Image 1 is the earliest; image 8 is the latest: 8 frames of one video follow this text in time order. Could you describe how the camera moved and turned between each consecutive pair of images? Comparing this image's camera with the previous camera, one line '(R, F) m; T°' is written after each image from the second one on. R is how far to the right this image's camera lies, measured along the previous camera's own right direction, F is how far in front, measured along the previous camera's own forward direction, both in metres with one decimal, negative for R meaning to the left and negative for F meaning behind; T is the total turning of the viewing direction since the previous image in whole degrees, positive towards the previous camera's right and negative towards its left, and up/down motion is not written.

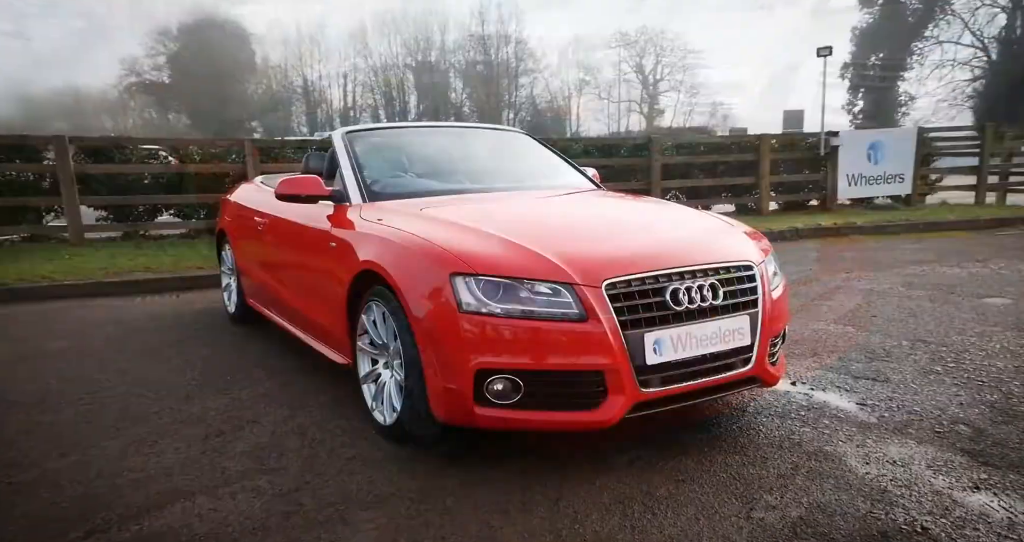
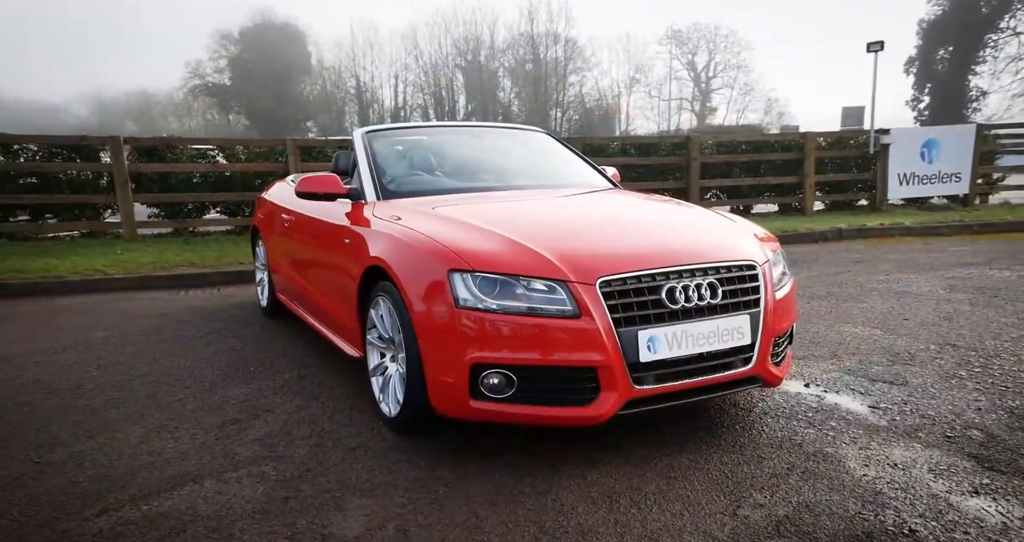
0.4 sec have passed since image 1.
(+0.2, 0.0) m; -4°
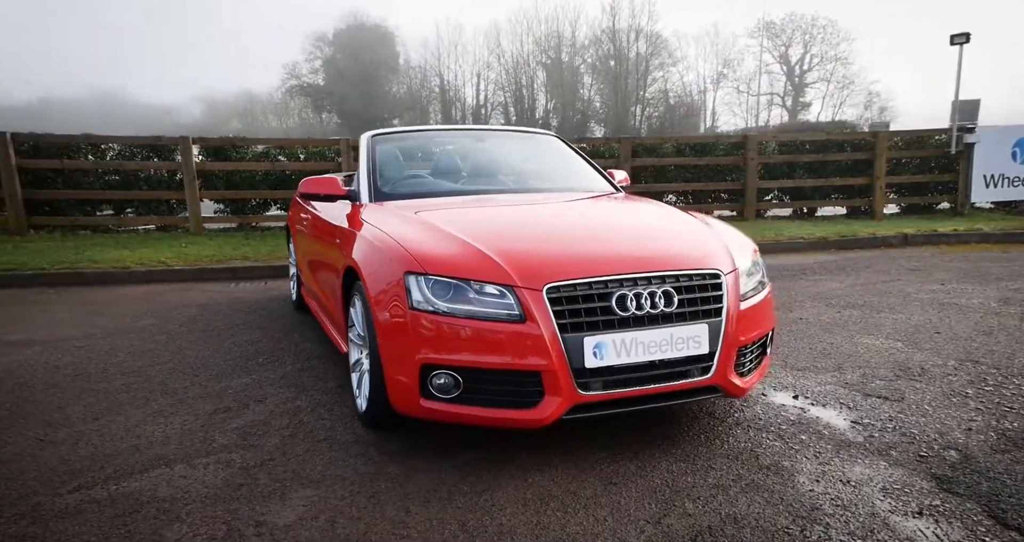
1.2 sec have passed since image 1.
(+0.4, 0.0) m; -5°
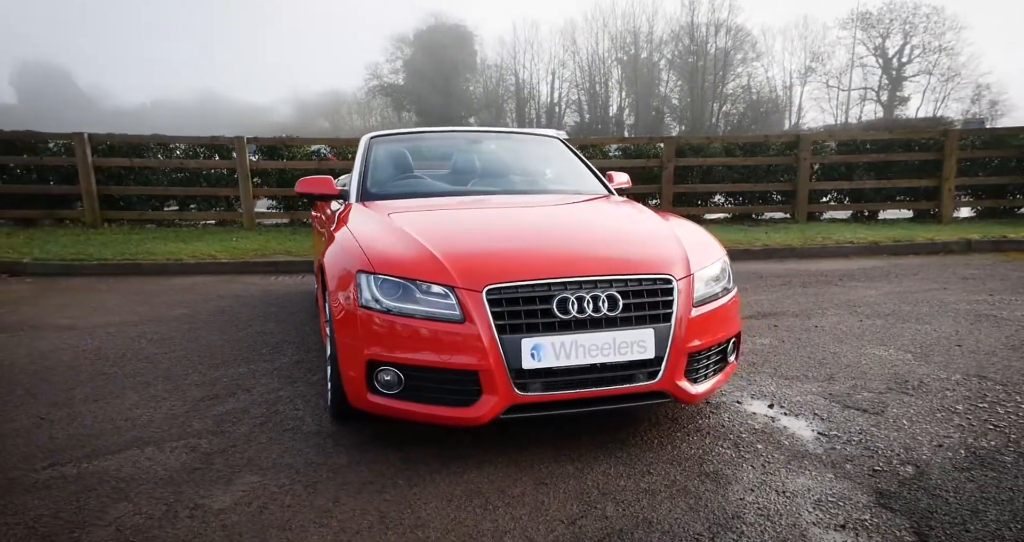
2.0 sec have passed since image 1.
(+0.4, 0.0) m; -5°
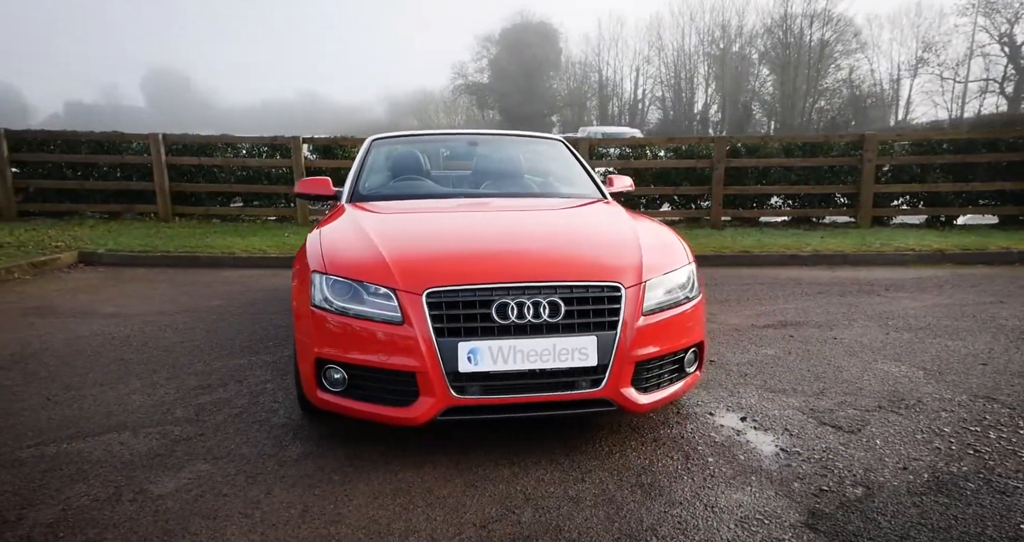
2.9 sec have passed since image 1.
(+0.4, 0.0) m; -5°
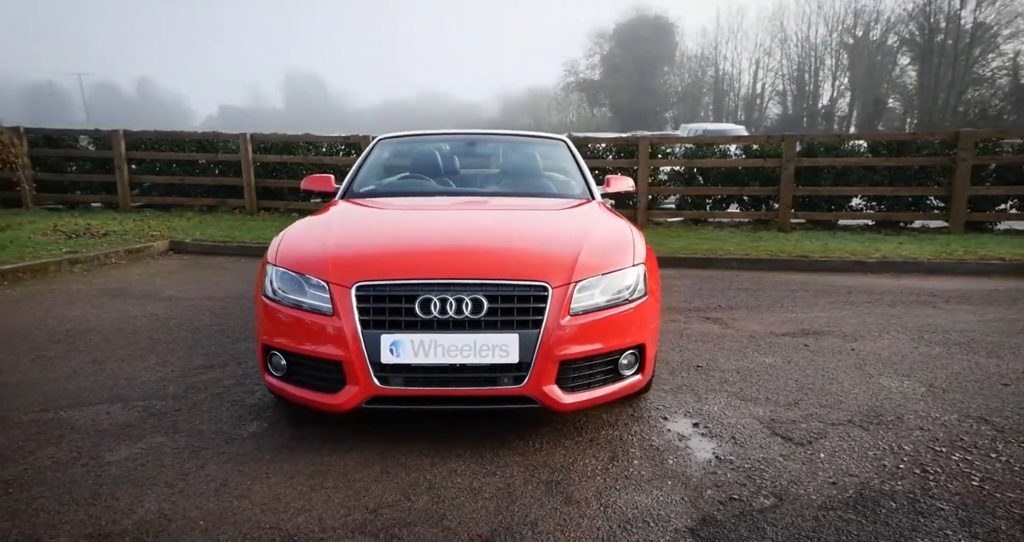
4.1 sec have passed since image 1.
(+0.6, 0.0) m; -7°
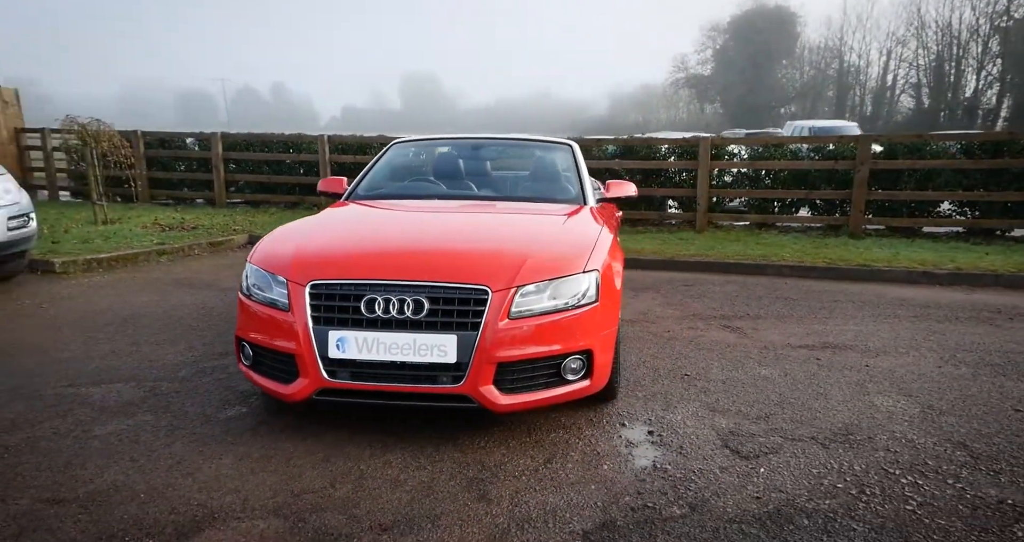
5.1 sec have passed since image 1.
(+0.5, -0.1) m; -7°
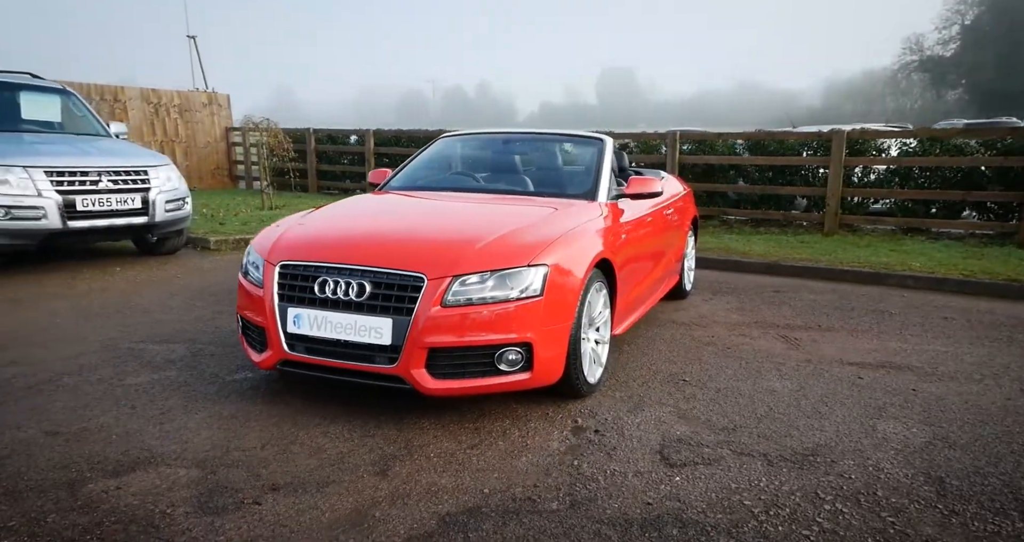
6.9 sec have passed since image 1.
(+0.9, 0.0) m; -13°
